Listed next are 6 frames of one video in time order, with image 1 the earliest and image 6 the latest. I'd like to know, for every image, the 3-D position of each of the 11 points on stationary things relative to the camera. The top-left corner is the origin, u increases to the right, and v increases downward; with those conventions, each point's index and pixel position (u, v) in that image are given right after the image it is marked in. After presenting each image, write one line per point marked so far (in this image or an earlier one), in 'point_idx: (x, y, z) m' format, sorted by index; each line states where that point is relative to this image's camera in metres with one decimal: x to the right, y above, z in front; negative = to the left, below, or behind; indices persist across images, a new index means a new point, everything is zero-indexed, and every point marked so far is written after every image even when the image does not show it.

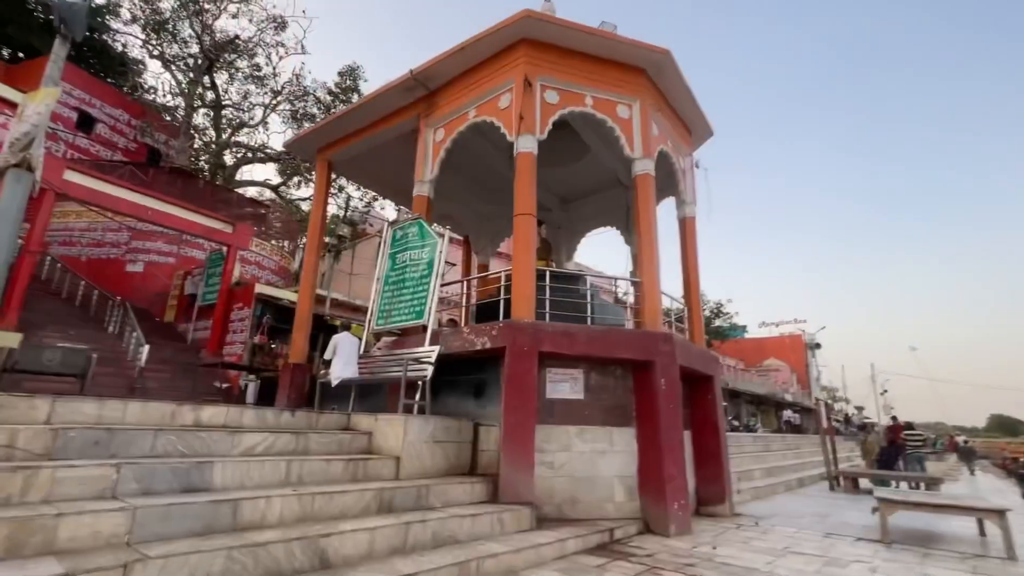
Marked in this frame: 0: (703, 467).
0: (+2.9, -2.7, +7.5) m
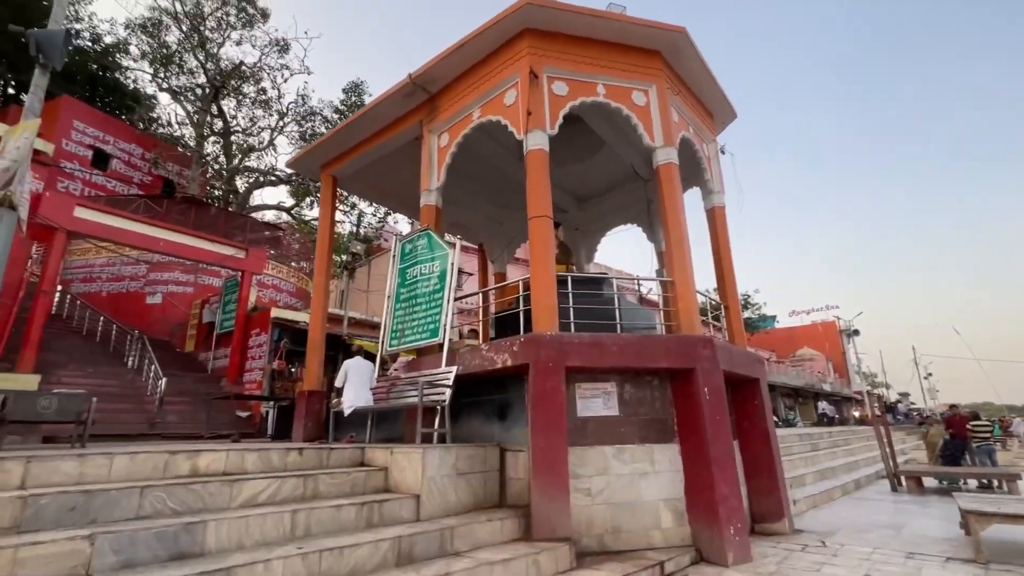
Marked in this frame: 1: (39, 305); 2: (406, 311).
0: (+3.4, -2.7, +6.8) m
1: (-11.0, -0.4, +11.5) m
2: (-1.6, -0.3, +7.3) m
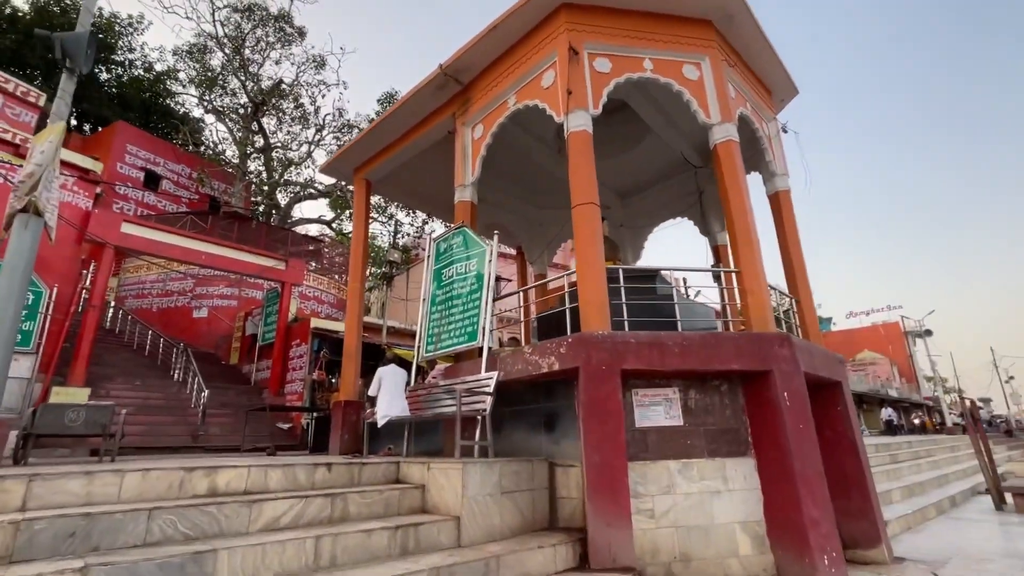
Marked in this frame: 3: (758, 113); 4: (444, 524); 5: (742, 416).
0: (+4.0, -2.5, +5.9) m
1: (-10.1, -0.8, +11.7) m
2: (-1.0, -0.4, +6.9) m
3: (+3.7, +2.7, +7.5) m
4: (-0.6, -2.0, +4.2) m
5: (+2.5, -1.4, +5.3) m
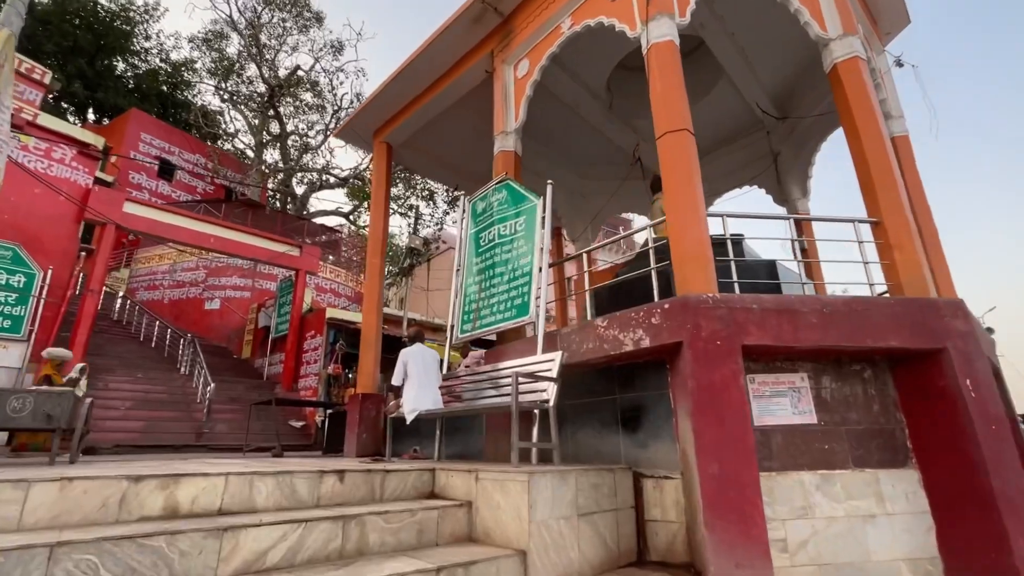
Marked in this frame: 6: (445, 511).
0: (+4.6, -2.1, +4.4) m
1: (-9.3, -0.4, +10.7) m
2: (-0.4, 0.0, +5.6) m
3: (+4.4, +3.0, +6.0) m
4: (0.0, -1.6, +2.9) m
5: (+3.1, -1.0, +3.9) m
6: (-0.4, -1.5, +3.2) m
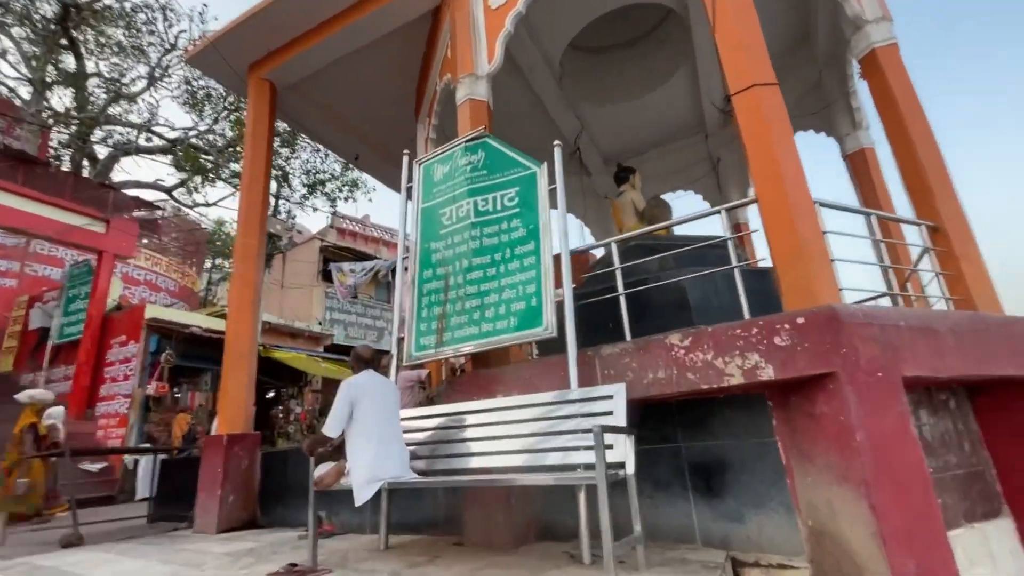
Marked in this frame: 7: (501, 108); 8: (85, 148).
0: (+4.4, -2.3, +4.3) m
1: (-10.6, 0.0, +6.1) m
2: (-0.5, +0.1, +3.9) m
3: (+4.0, +2.9, +5.8) m
4: (+0.5, -1.6, +1.4) m
5: (+3.2, -1.1, +3.4) m
6: (+0.1, -1.4, +1.6) m
7: (-0.2, +2.6, +7.2) m
8: (-13.7, +4.6, +16.0) m
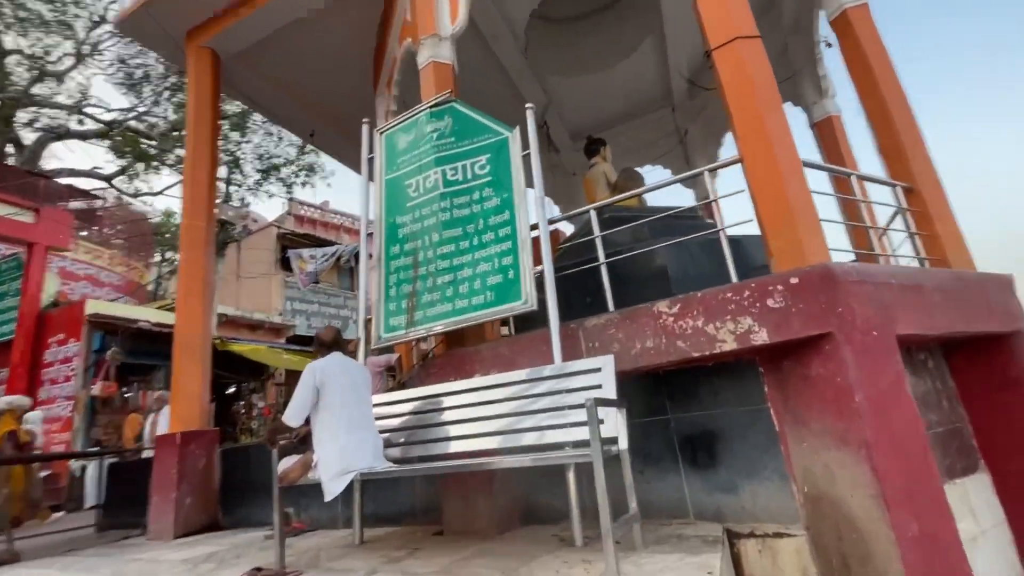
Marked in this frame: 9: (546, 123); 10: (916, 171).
0: (+4.3, -2.0, +4.4) m
1: (-10.9, -0.1, +5.2) m
2: (-0.7, +0.2, +3.6) m
3: (+3.5, +3.3, +5.8) m
4: (+0.6, -1.4, +1.3) m
5: (+3.1, -0.8, +3.4) m
6: (+0.1, -1.3, +1.5) m
7: (-0.7, +2.9, +6.9) m
8: (-14.9, +4.7, +14.6) m
9: (+0.5, +2.6, +7.8) m
10: (+3.1, +0.9, +3.8) m
